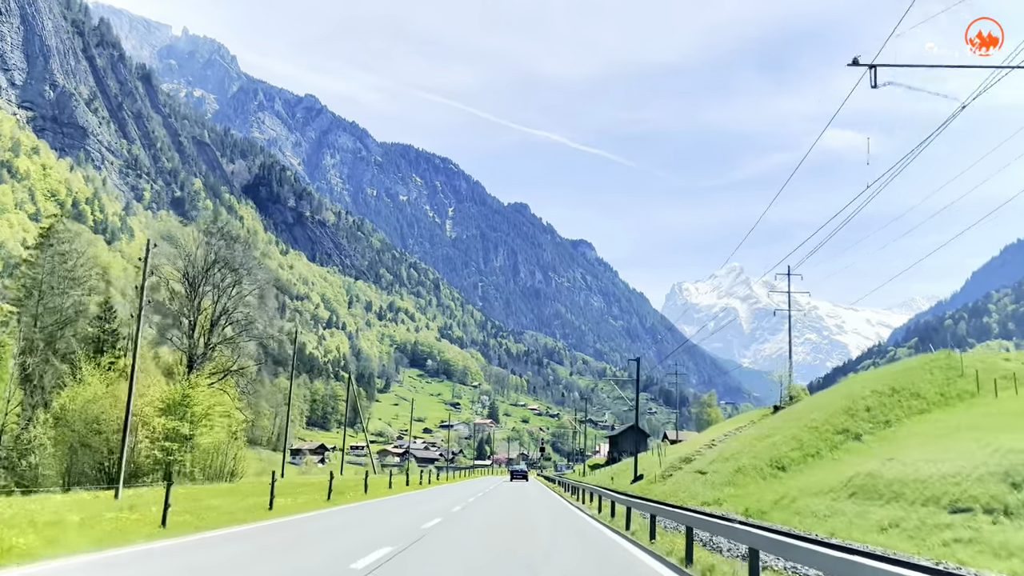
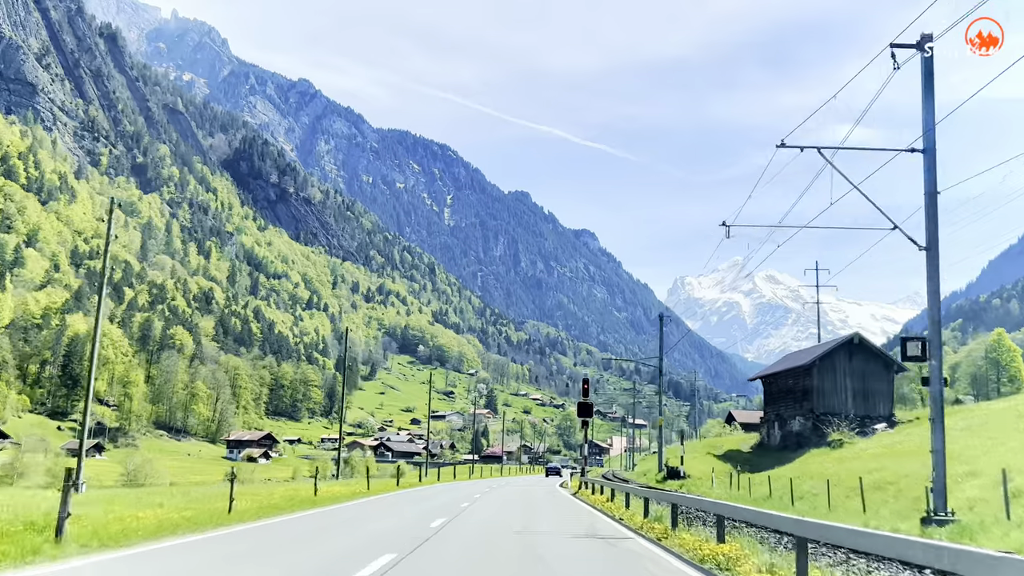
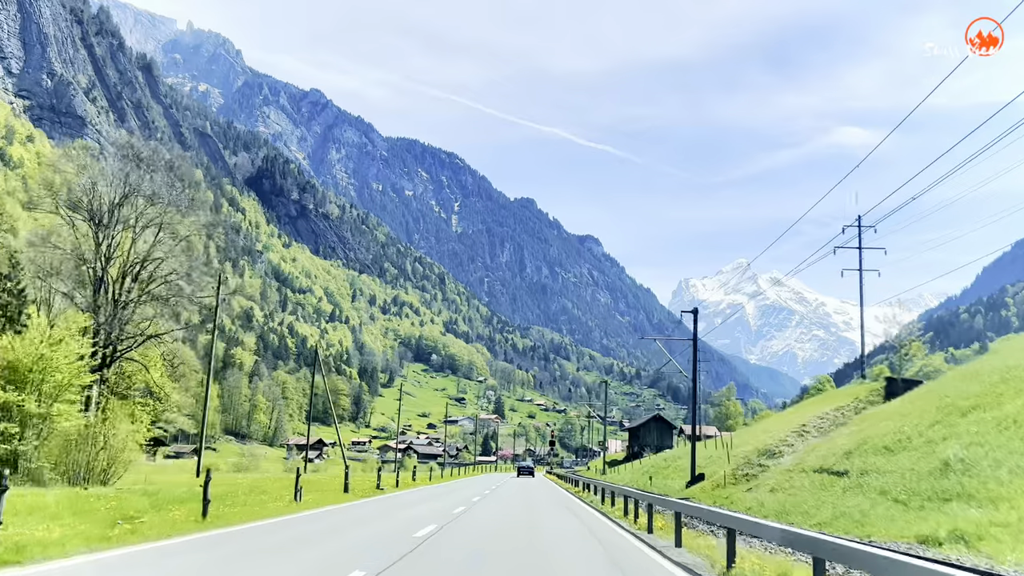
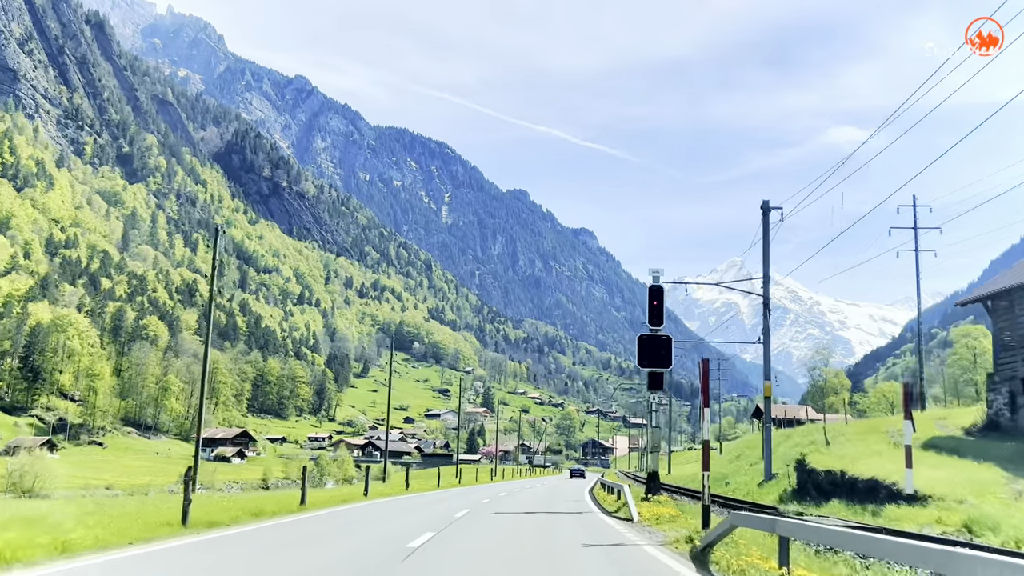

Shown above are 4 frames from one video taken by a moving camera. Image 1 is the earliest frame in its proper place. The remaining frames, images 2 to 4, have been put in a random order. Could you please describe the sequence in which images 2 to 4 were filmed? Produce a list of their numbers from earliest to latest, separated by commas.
3, 2, 4
